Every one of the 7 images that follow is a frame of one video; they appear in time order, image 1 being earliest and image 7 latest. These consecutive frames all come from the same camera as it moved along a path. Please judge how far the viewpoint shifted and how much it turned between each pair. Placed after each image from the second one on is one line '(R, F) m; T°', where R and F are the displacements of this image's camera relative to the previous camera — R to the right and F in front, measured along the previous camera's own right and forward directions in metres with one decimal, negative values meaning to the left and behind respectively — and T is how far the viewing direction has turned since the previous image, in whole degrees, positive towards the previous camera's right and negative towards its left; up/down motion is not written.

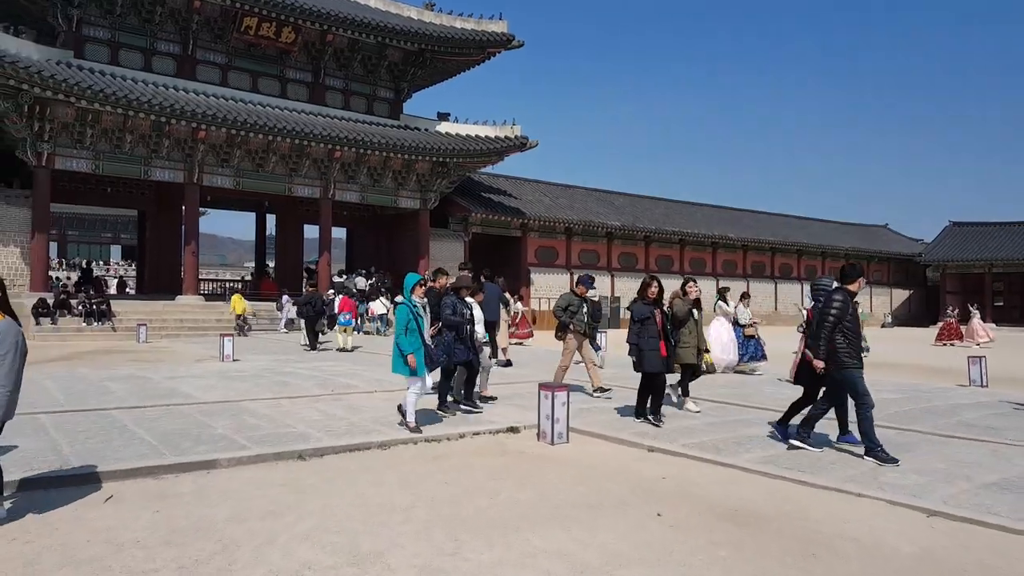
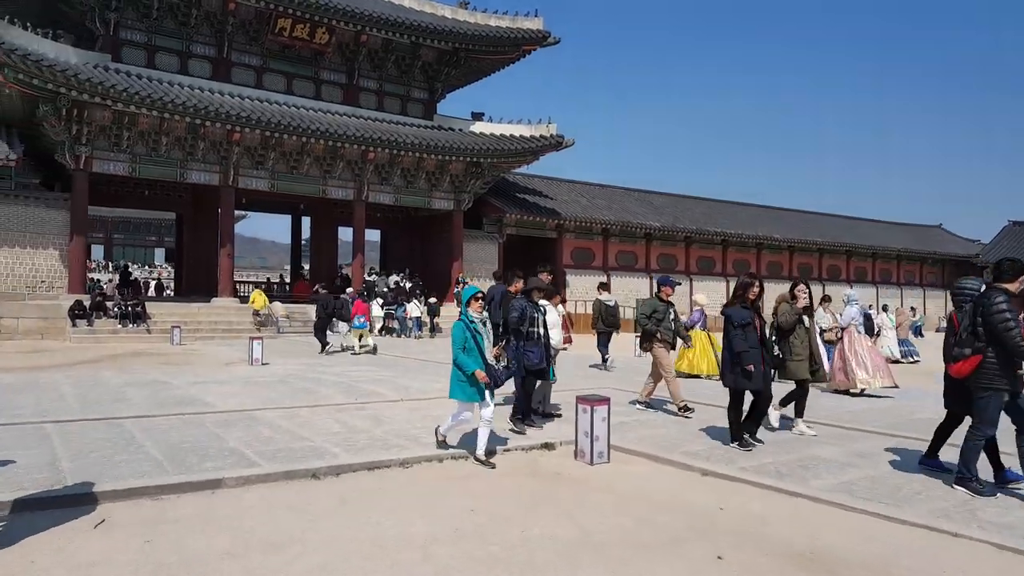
(0.0, +0.5) m; -3°
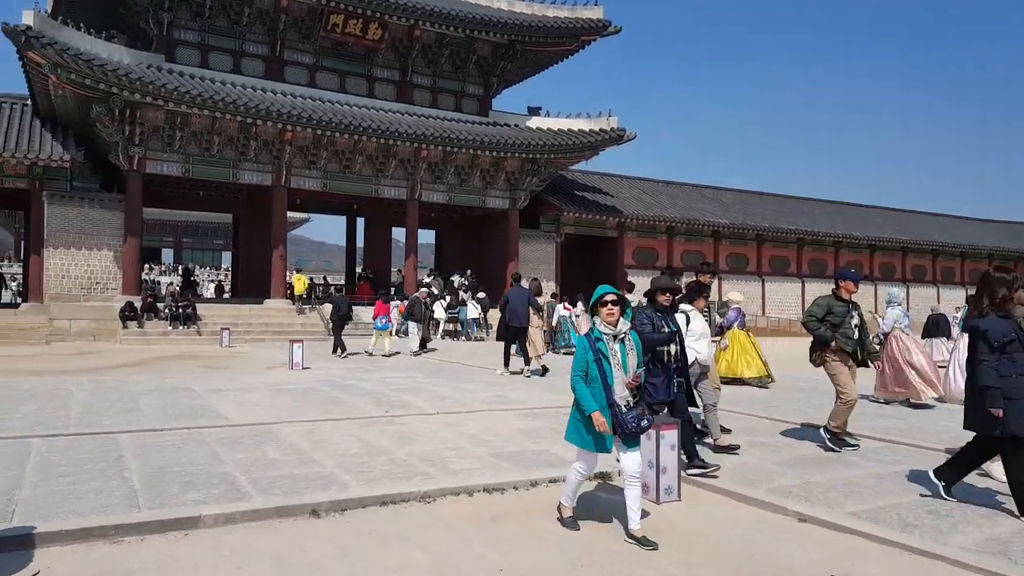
(+0.1, +1.0) m; -5°
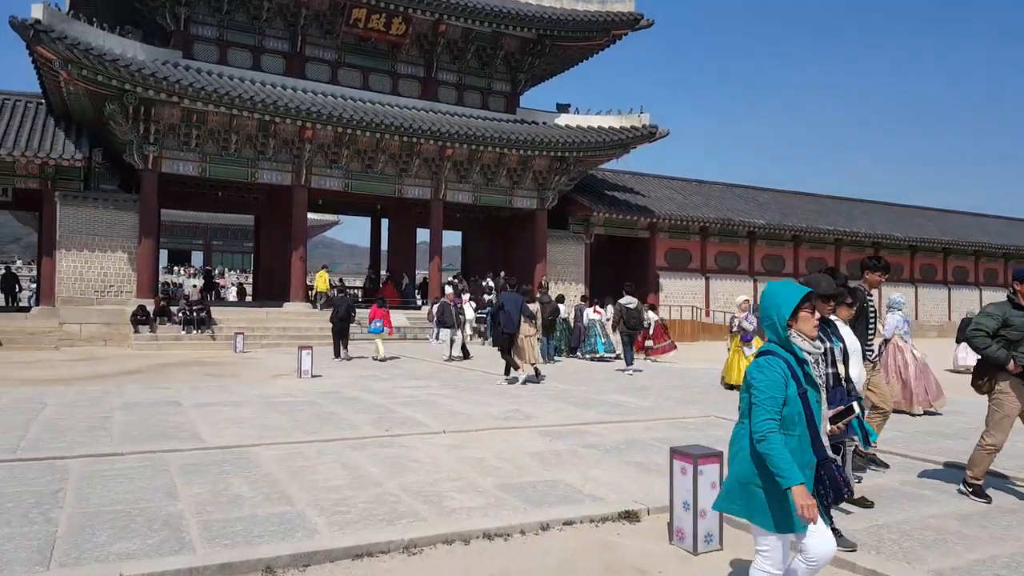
(+0.1, +0.9) m; -2°
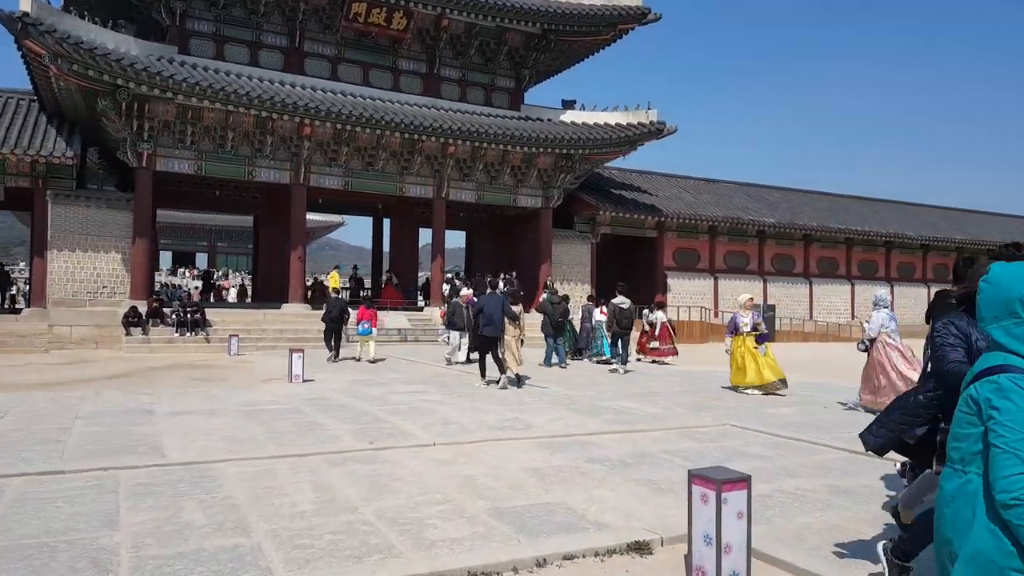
(+0.1, +0.6) m; 0°
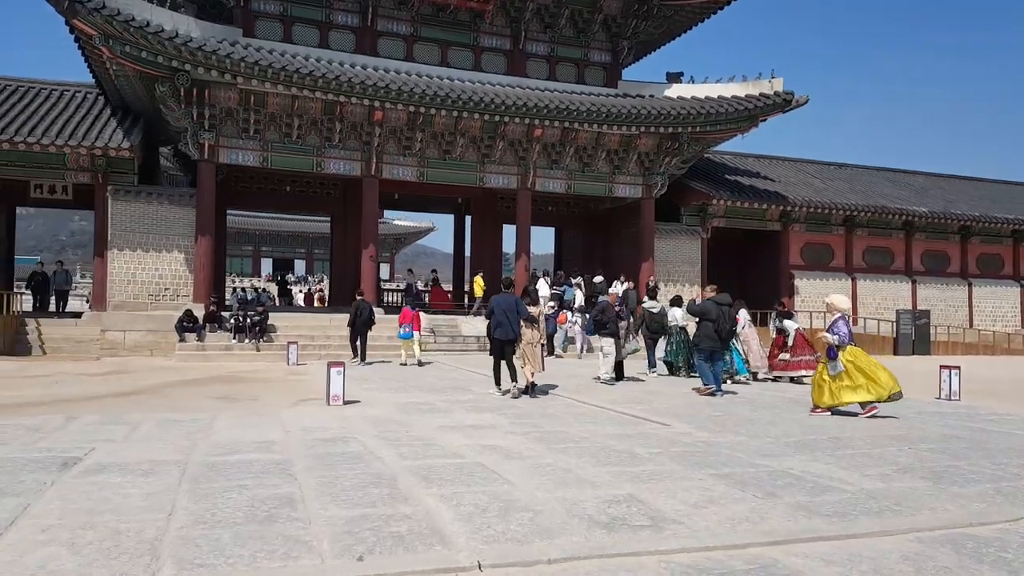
(-0.1, +2.7) m; -7°
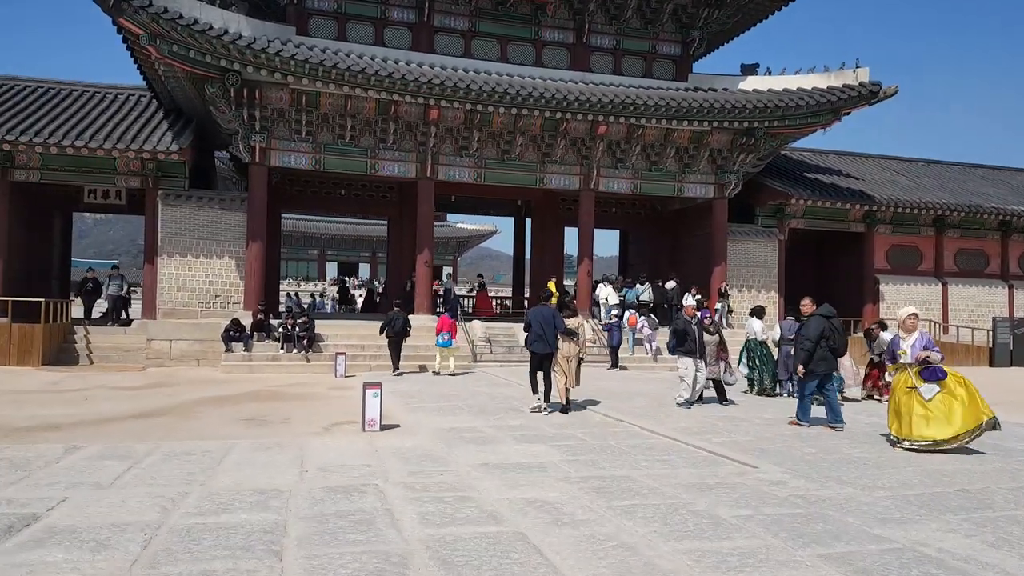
(+0.1, +1.0) m; -5°
